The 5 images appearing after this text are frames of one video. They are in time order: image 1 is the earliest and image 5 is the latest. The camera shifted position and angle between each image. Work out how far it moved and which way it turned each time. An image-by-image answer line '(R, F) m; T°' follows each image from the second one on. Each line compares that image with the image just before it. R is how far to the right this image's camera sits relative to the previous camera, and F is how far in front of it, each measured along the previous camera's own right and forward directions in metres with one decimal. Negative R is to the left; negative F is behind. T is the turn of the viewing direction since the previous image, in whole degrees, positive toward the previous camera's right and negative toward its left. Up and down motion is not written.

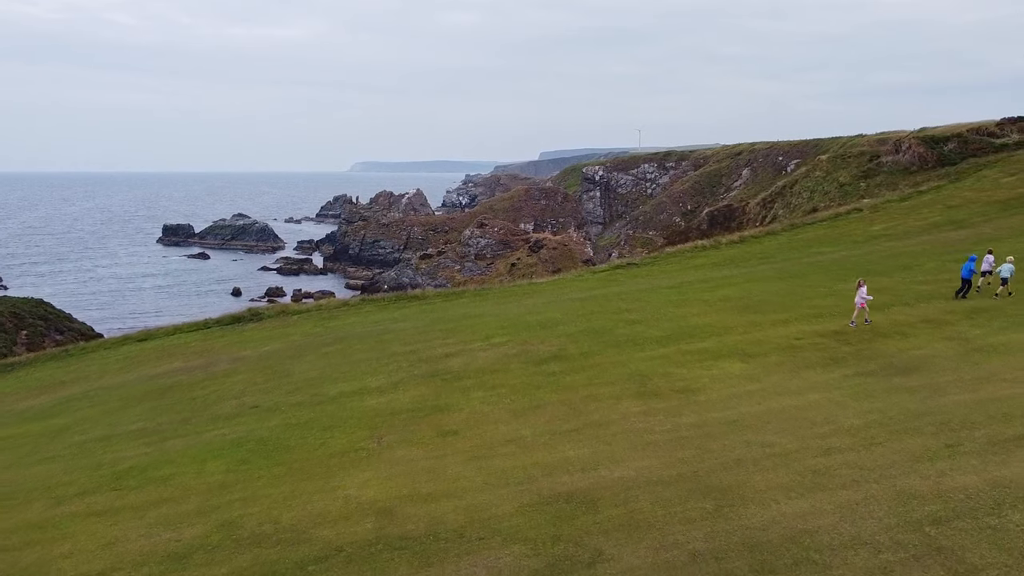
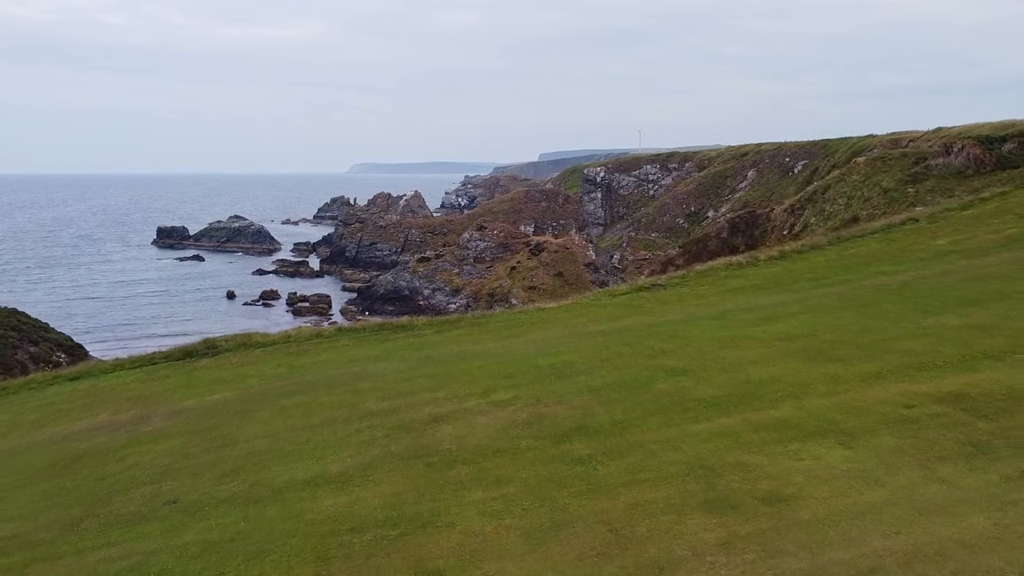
(-0.1, +2.0) m; 0°
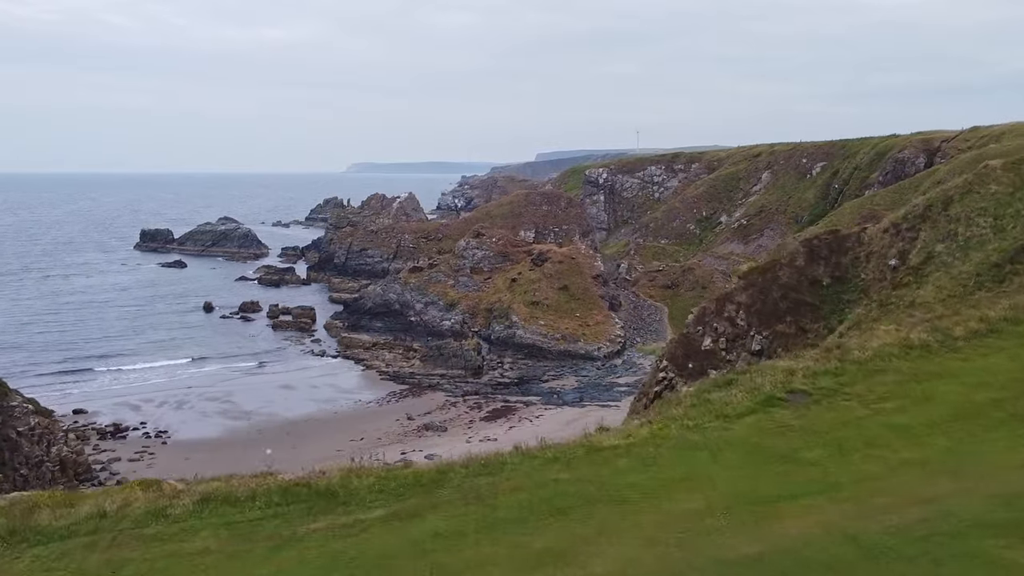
(-0.4, +5.2) m; 0°
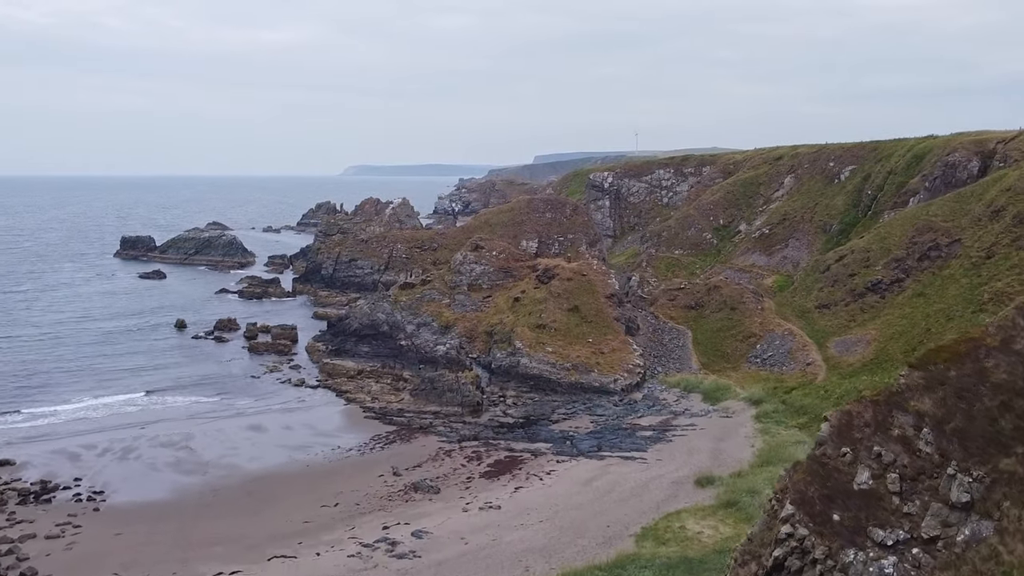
(-0.6, +6.8) m; 0°
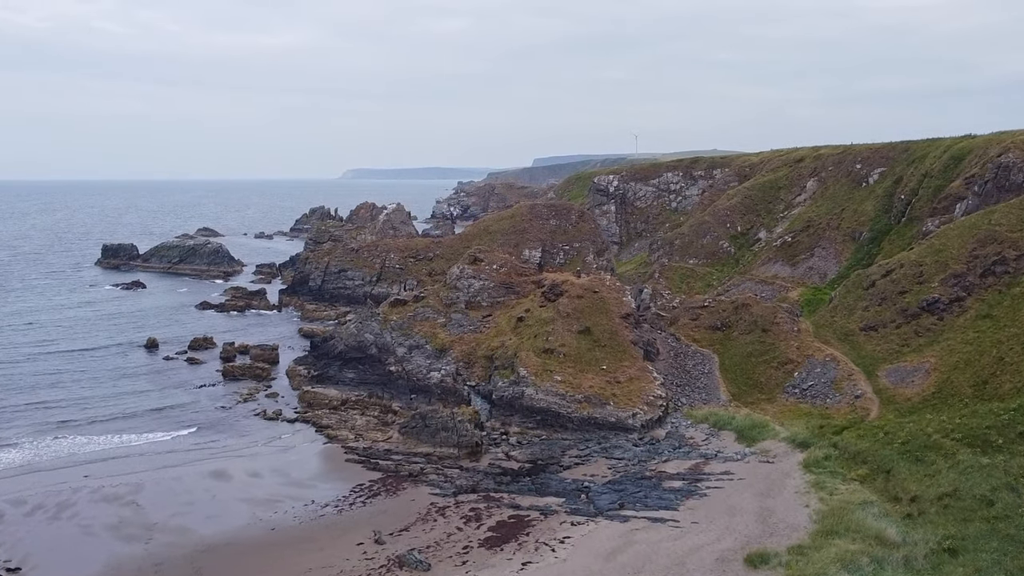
(-0.4, +5.9) m; 0°
